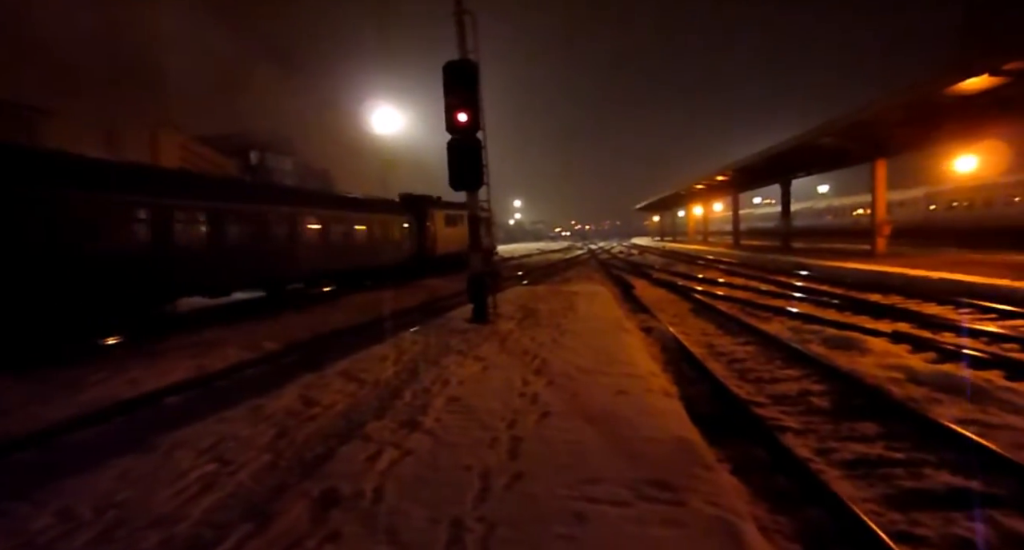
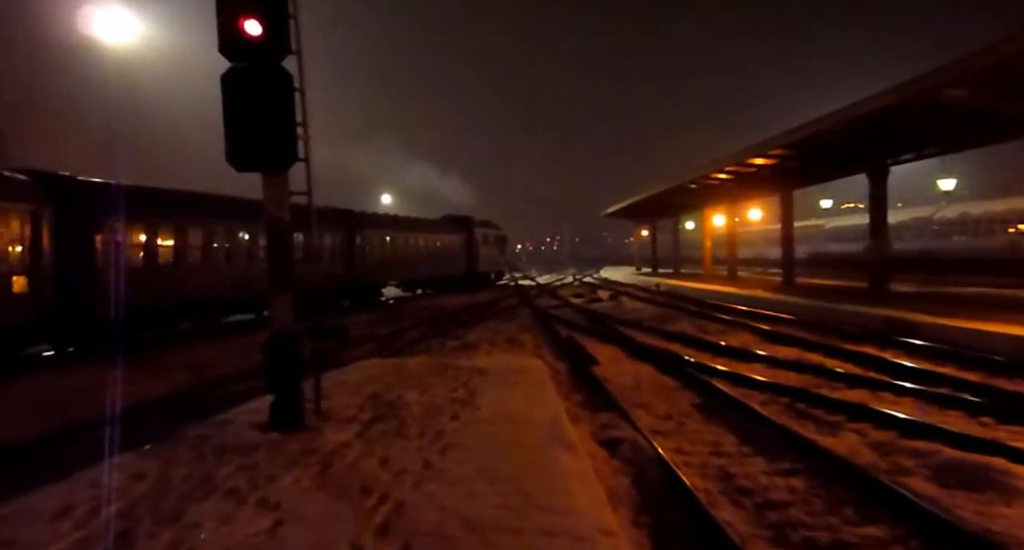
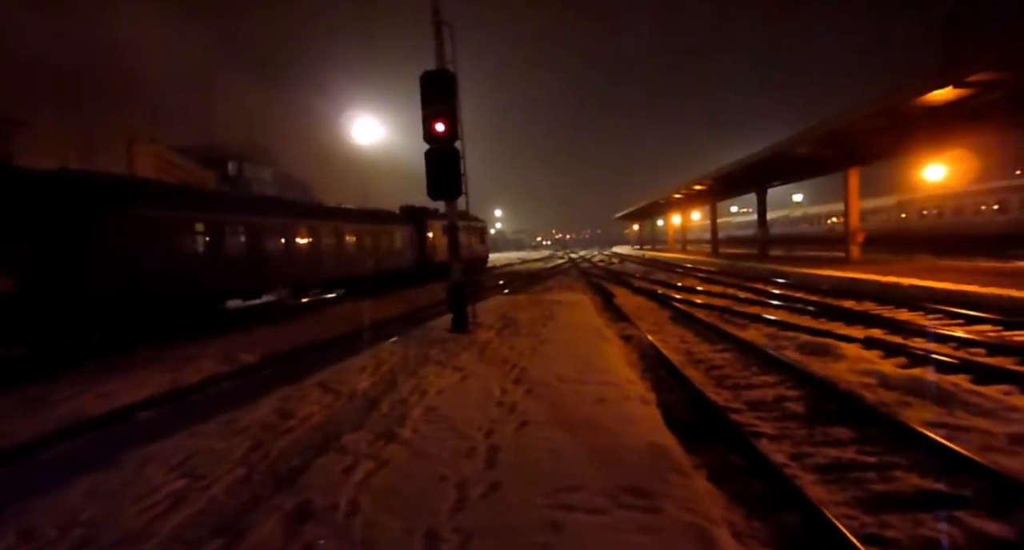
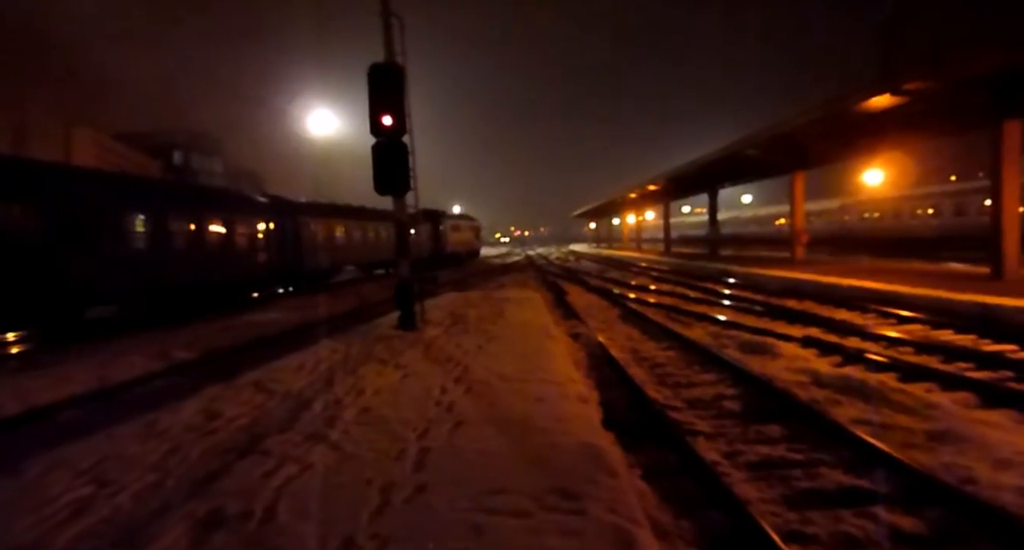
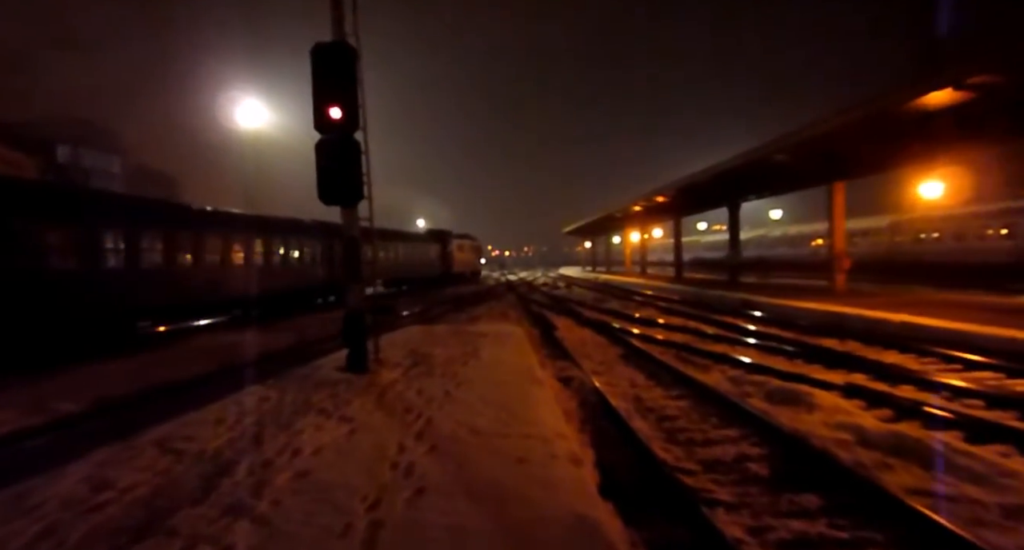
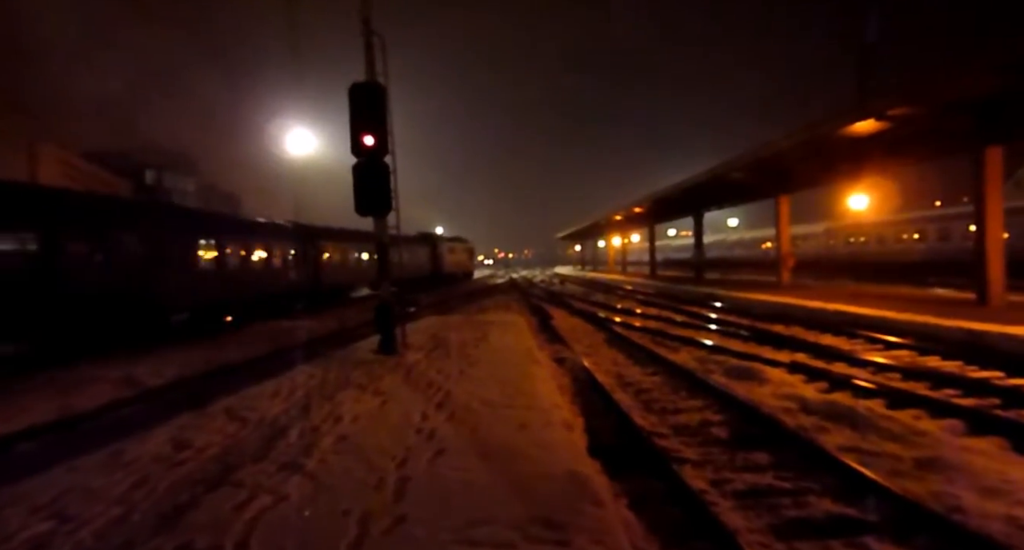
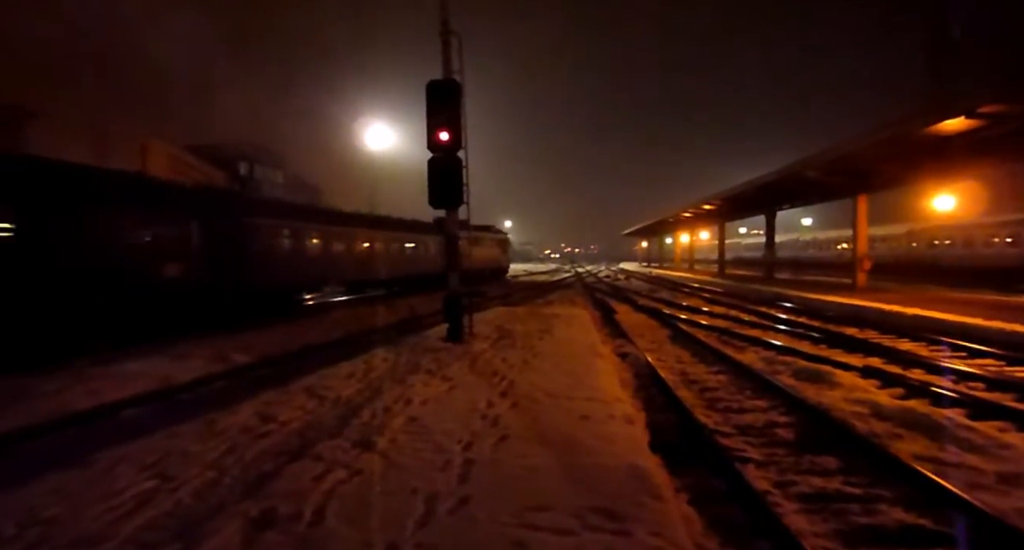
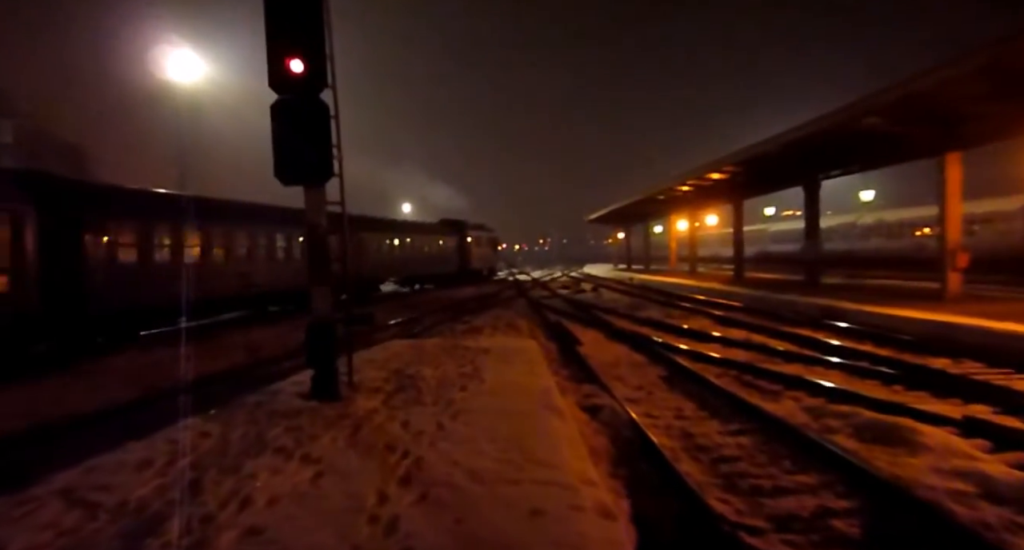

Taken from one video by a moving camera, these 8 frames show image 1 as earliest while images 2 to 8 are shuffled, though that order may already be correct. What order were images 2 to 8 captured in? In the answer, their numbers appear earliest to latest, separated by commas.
3, 7, 4, 6, 5, 8, 2
